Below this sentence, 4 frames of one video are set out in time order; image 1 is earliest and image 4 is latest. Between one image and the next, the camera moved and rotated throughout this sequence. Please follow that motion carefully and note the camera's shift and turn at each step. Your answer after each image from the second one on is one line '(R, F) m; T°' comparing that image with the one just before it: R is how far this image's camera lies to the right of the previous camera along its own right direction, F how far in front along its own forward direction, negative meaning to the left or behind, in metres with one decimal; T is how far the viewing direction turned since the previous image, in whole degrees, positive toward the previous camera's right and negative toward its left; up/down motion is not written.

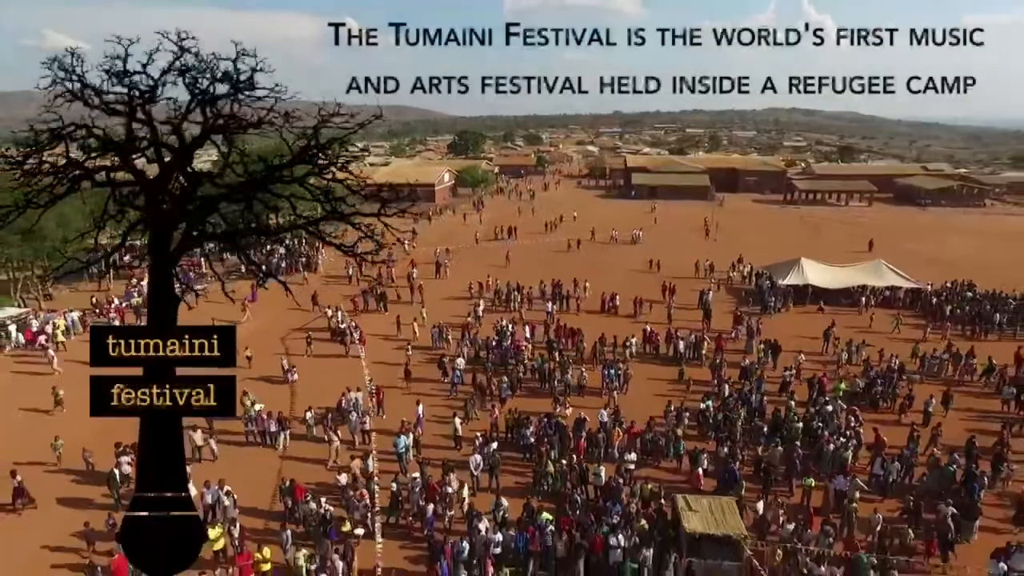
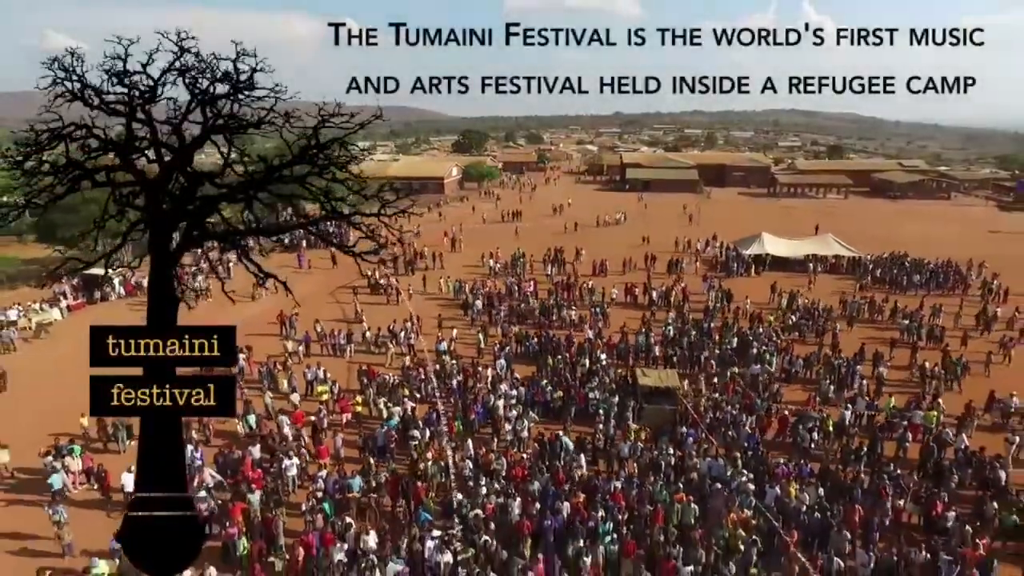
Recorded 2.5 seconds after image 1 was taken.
(-0.3, -5.2) m; 0°
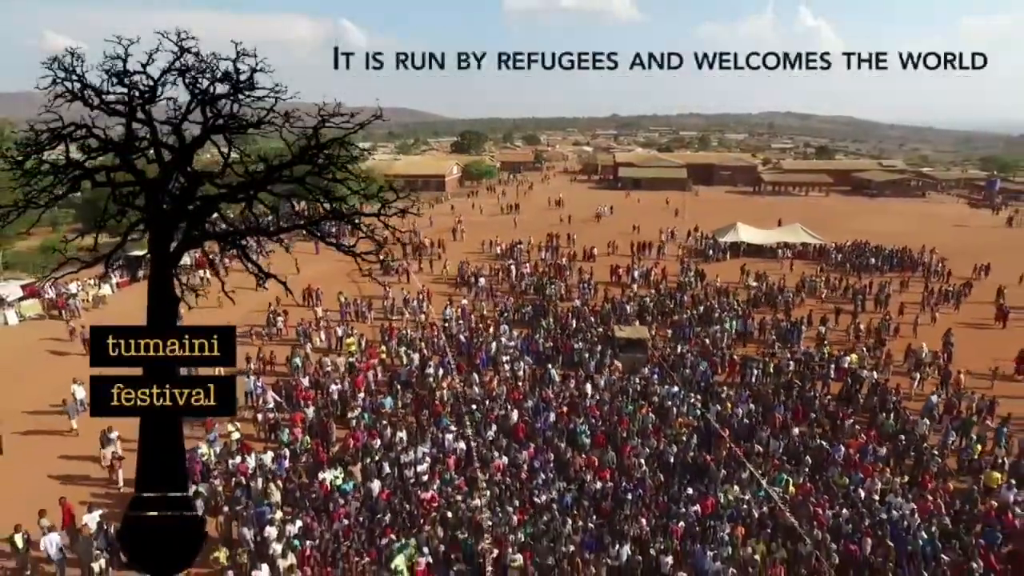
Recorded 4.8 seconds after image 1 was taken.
(0.0, -3.3) m; 0°
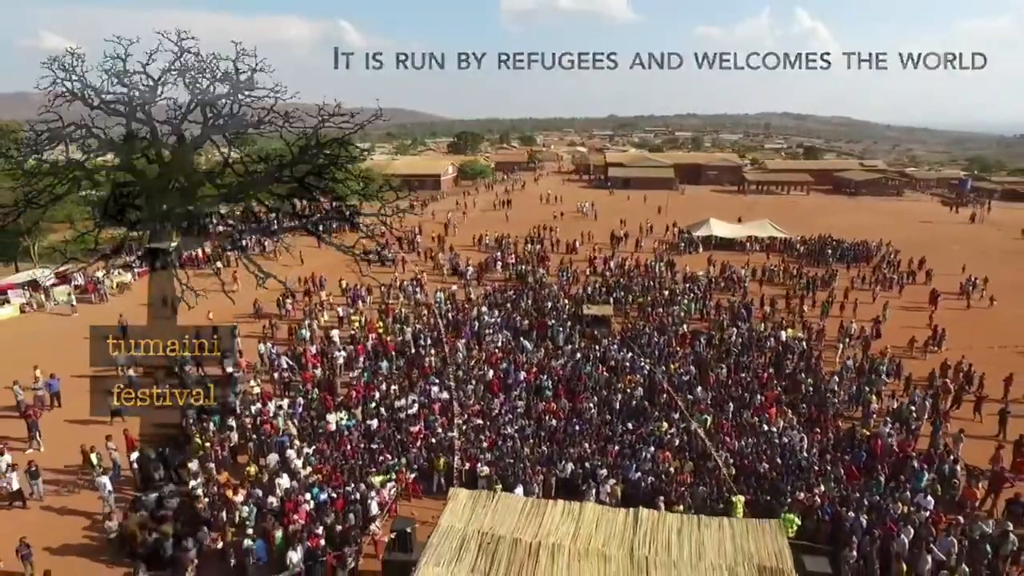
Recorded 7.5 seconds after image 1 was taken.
(+0.5, -2.8) m; 0°
